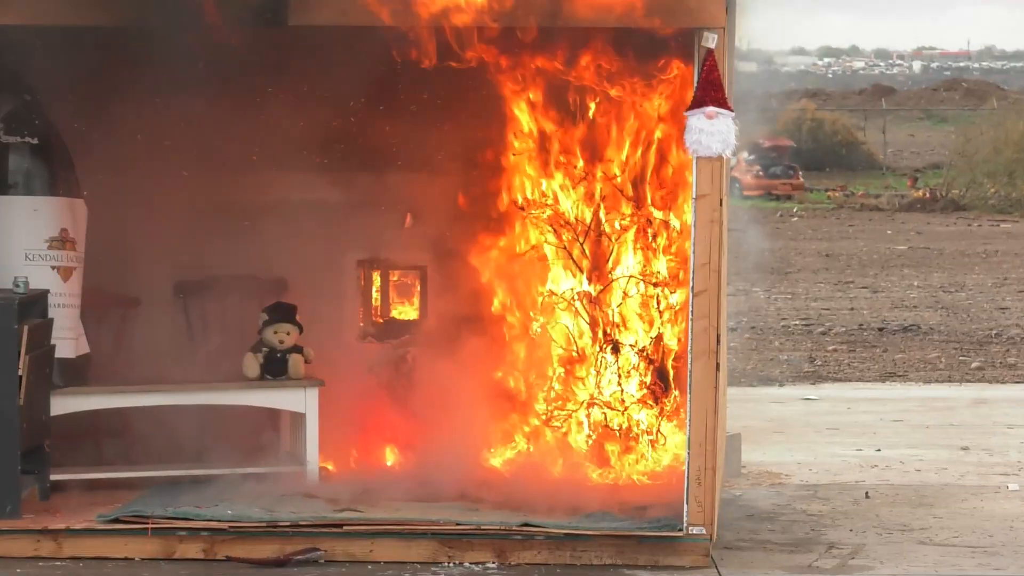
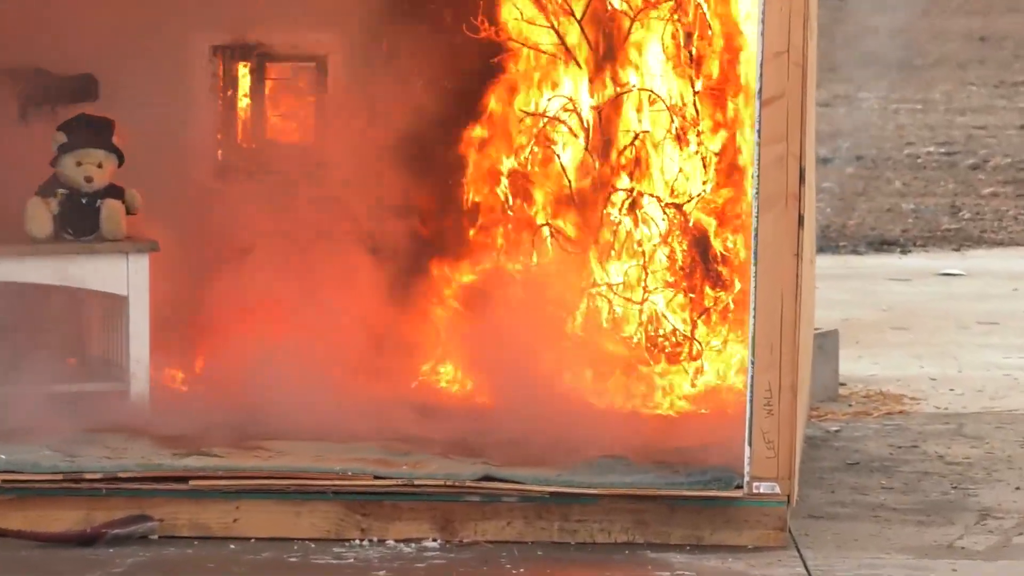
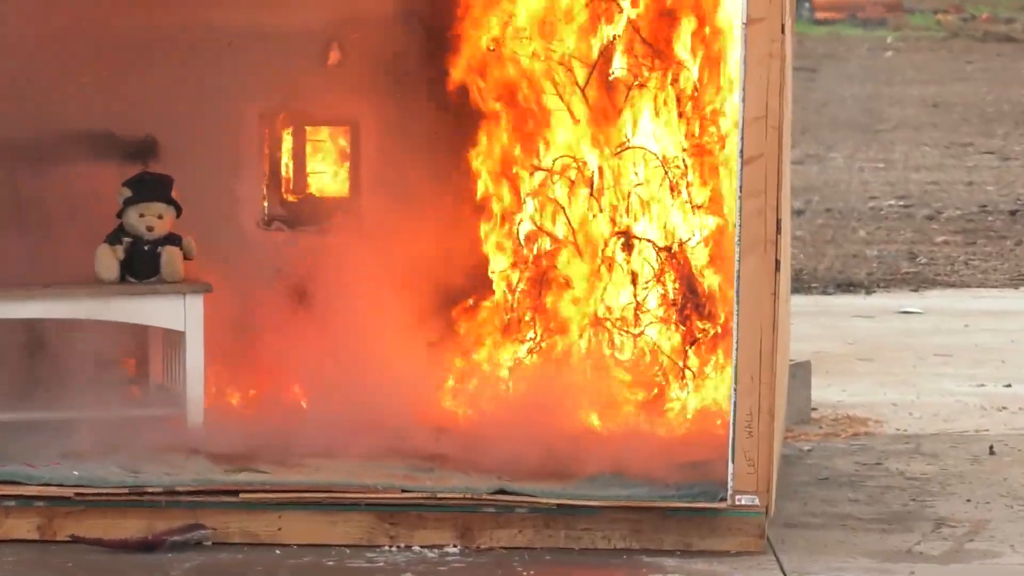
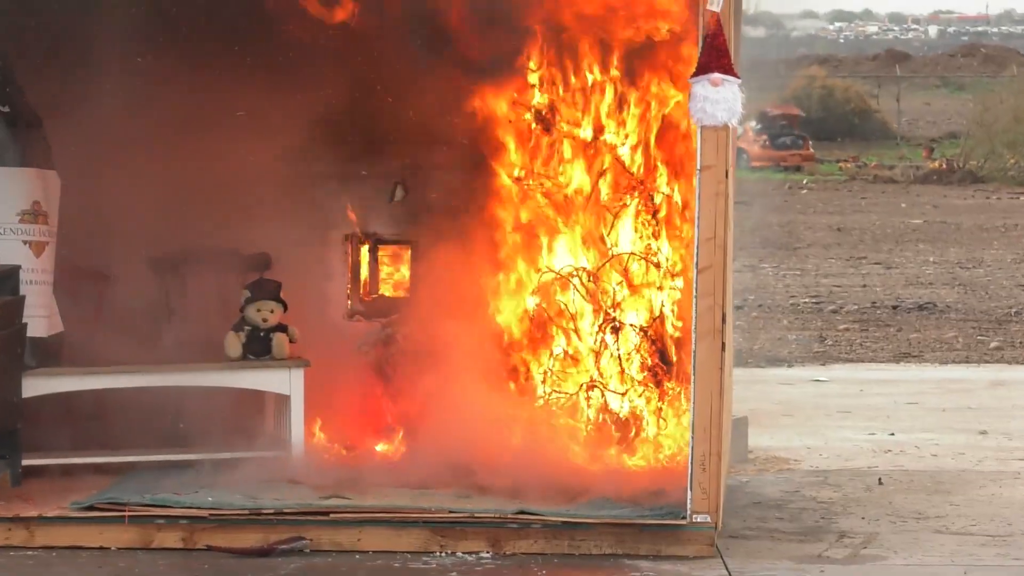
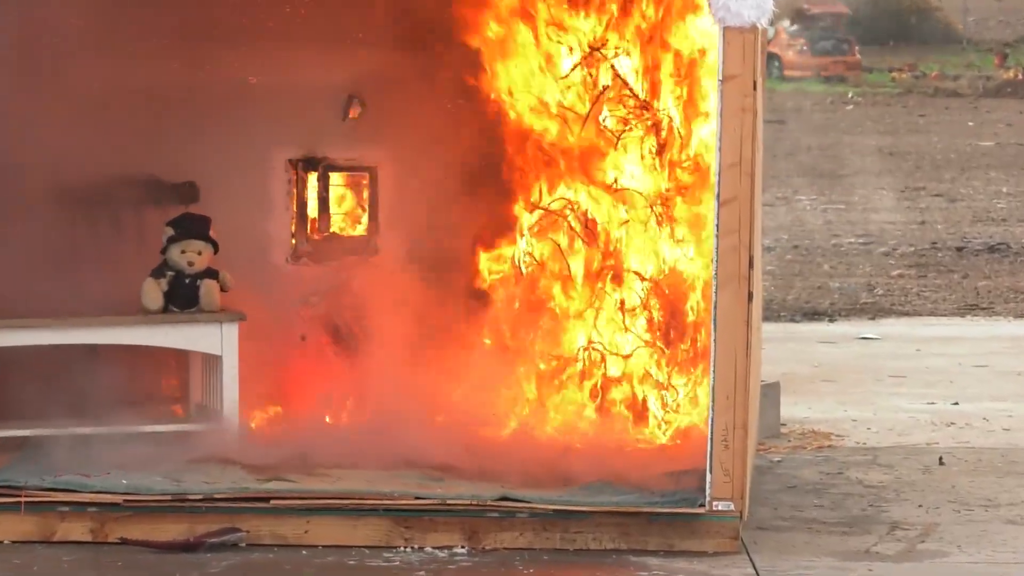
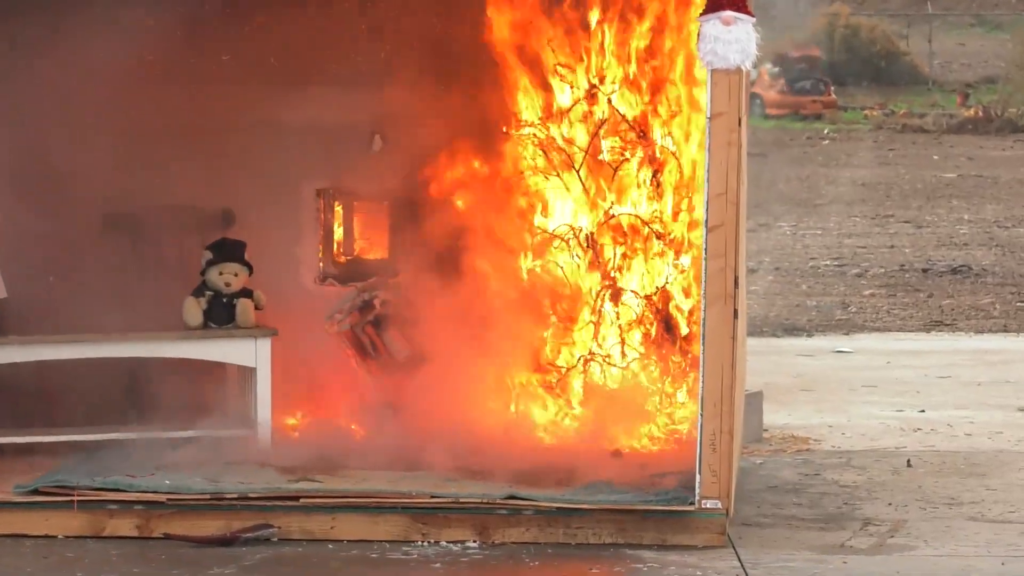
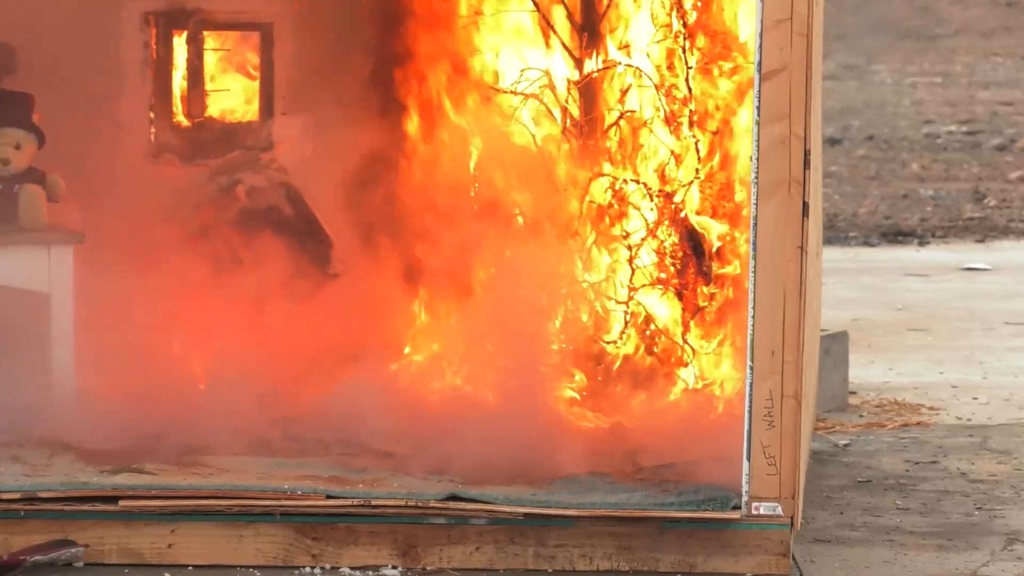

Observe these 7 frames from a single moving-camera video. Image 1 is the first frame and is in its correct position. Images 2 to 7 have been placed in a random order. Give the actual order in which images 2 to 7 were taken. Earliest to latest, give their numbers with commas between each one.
4, 6, 5, 3, 2, 7
